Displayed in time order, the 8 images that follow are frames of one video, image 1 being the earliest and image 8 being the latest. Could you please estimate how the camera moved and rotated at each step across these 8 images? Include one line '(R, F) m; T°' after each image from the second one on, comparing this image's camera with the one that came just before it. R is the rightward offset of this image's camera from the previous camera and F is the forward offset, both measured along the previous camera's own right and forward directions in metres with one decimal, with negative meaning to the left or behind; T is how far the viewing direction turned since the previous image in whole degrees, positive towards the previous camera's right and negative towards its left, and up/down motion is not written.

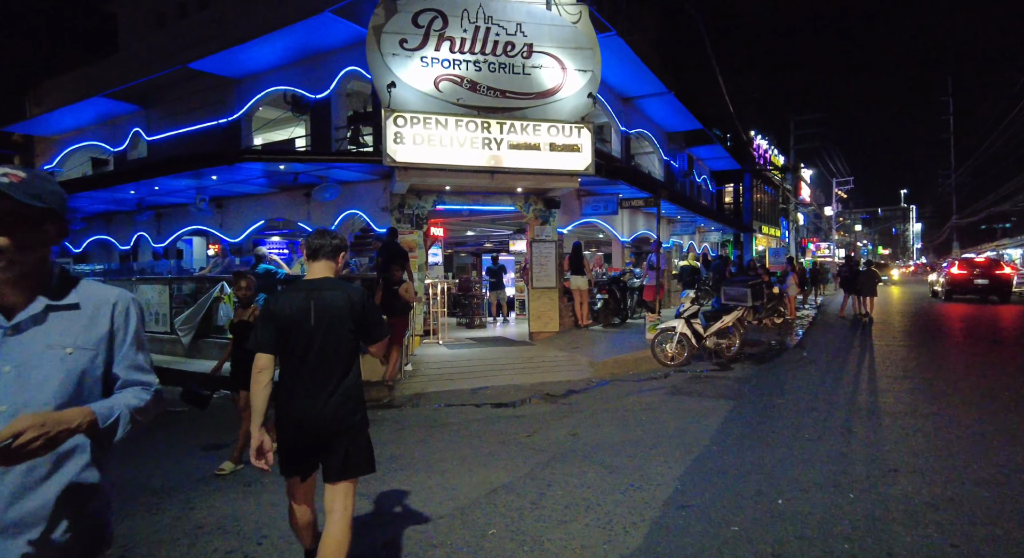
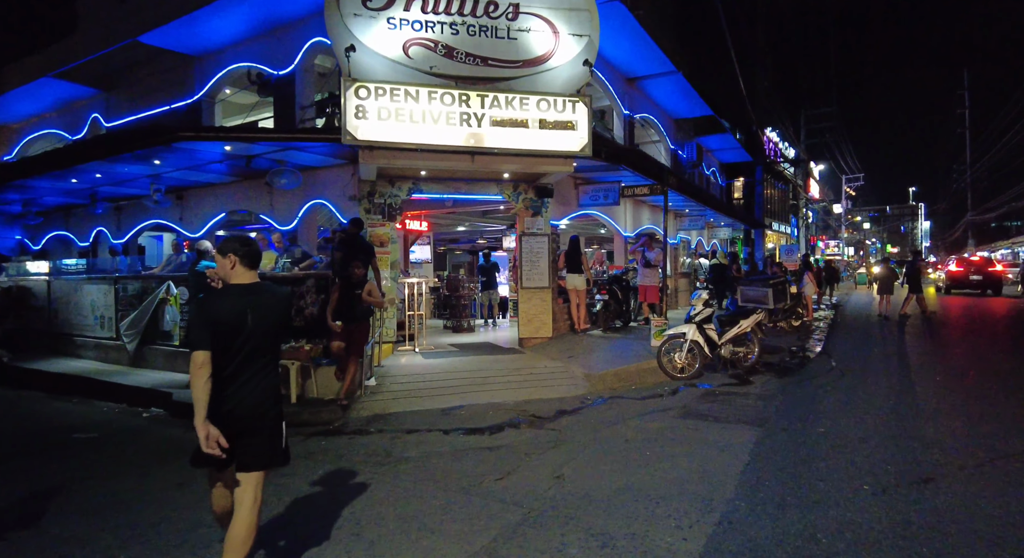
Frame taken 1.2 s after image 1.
(+0.4, +1.5) m; 0°
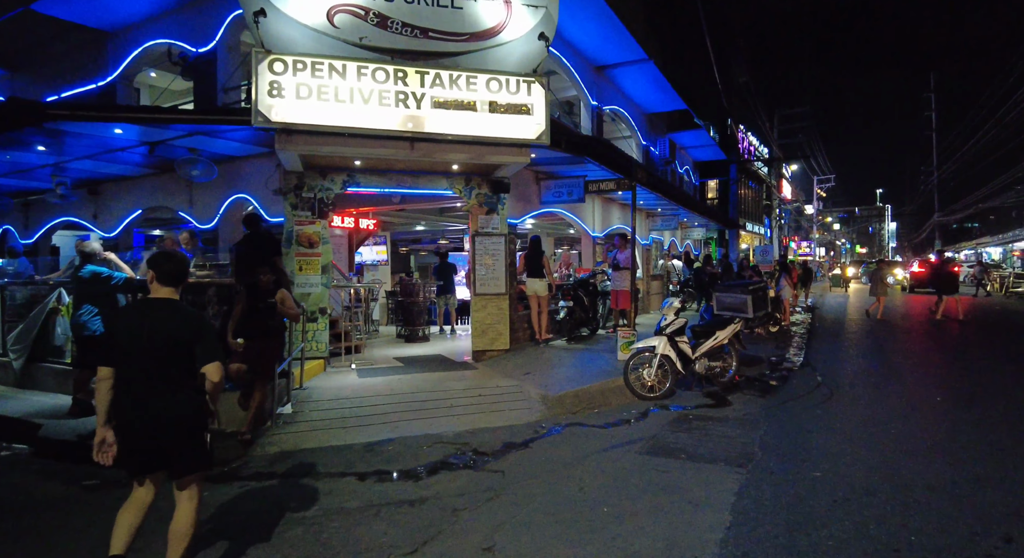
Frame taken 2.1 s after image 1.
(+0.5, +1.2) m; +2°
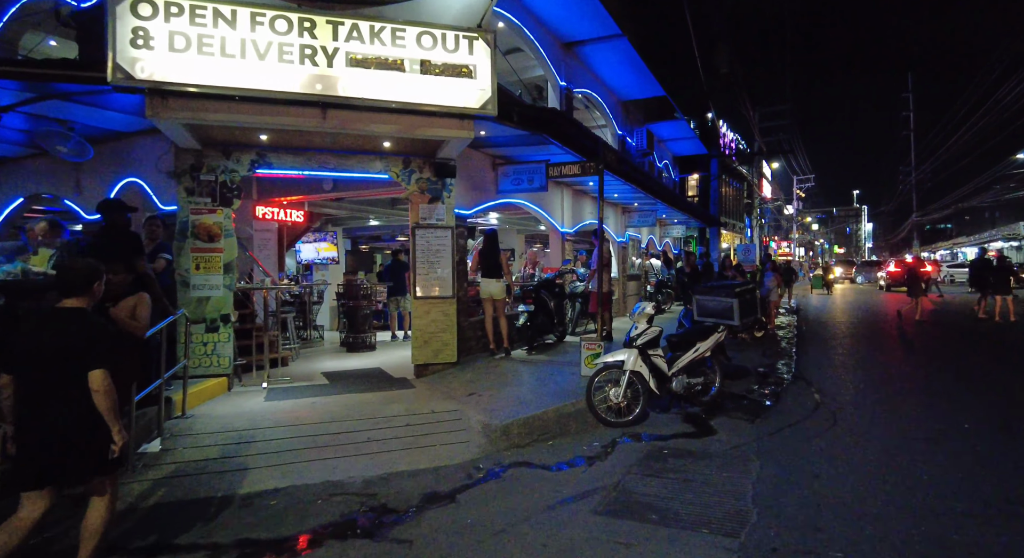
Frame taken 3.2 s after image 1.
(+0.5, +1.4) m; +2°
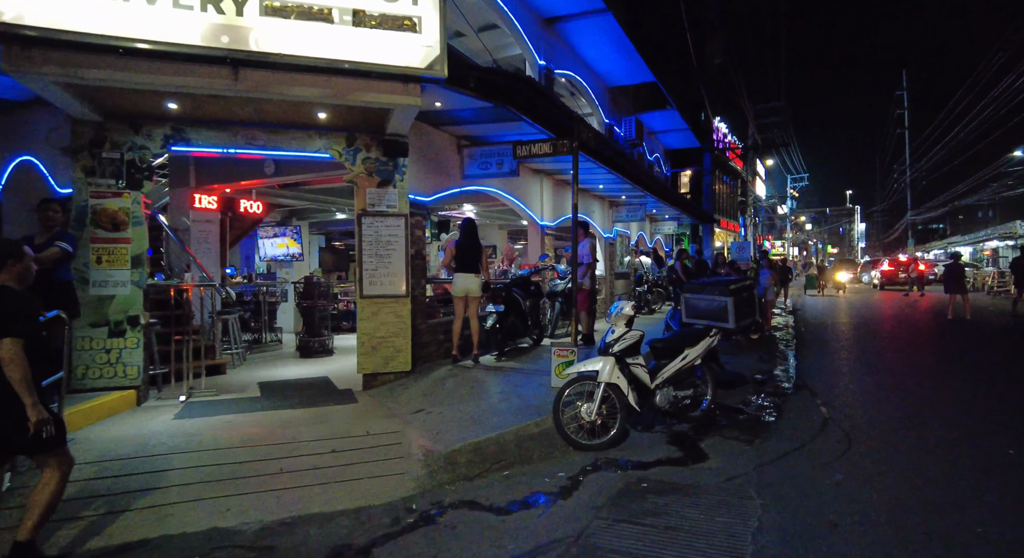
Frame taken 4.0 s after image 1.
(+0.4, +1.1) m; +1°
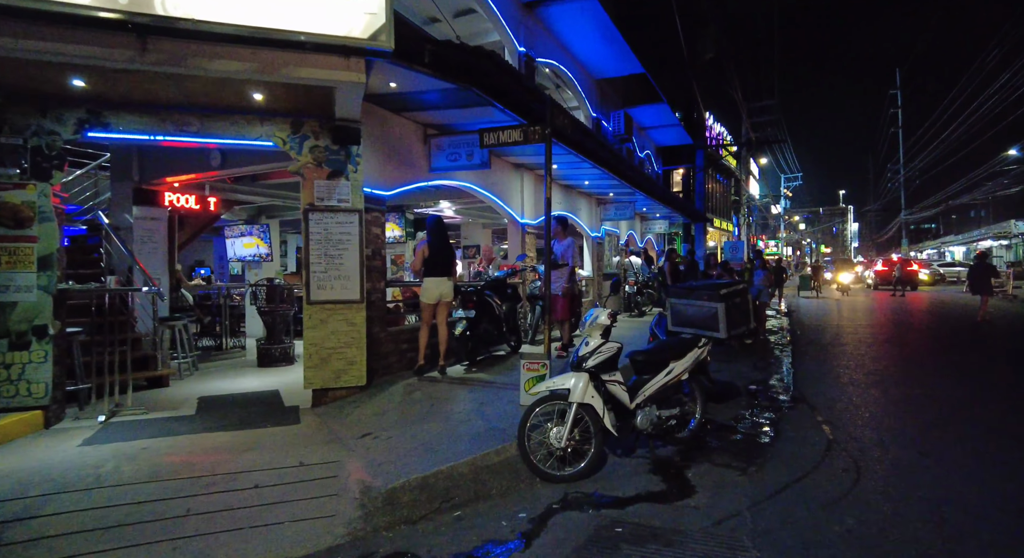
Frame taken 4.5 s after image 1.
(+0.3, +0.7) m; +1°
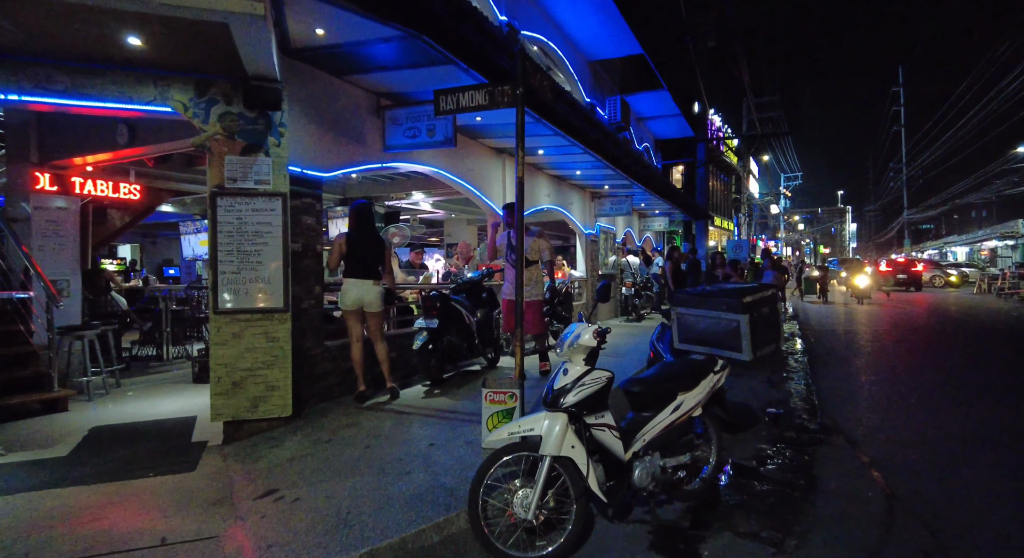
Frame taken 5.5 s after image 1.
(+0.3, +1.3) m; 0°
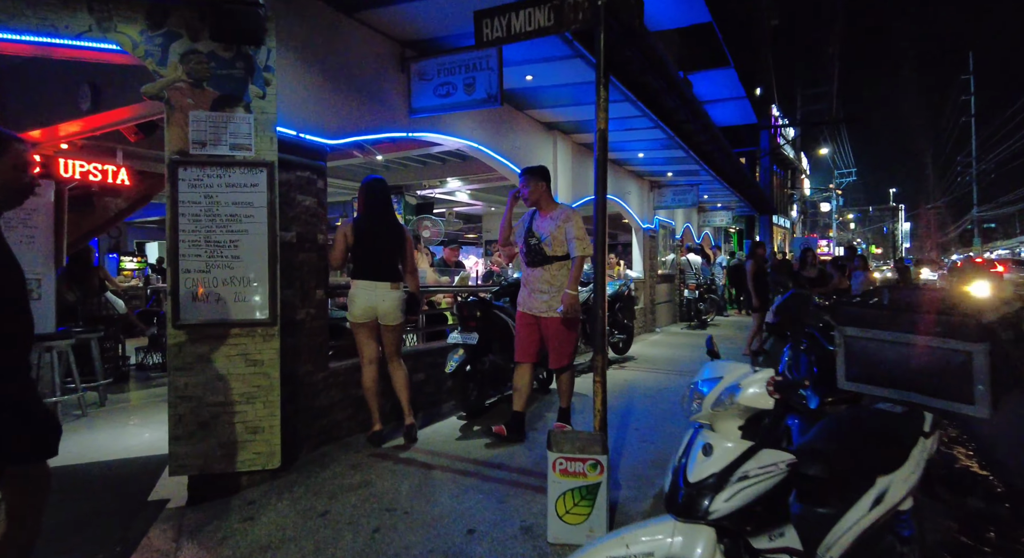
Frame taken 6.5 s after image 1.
(-0.2, +1.5) m; -4°
